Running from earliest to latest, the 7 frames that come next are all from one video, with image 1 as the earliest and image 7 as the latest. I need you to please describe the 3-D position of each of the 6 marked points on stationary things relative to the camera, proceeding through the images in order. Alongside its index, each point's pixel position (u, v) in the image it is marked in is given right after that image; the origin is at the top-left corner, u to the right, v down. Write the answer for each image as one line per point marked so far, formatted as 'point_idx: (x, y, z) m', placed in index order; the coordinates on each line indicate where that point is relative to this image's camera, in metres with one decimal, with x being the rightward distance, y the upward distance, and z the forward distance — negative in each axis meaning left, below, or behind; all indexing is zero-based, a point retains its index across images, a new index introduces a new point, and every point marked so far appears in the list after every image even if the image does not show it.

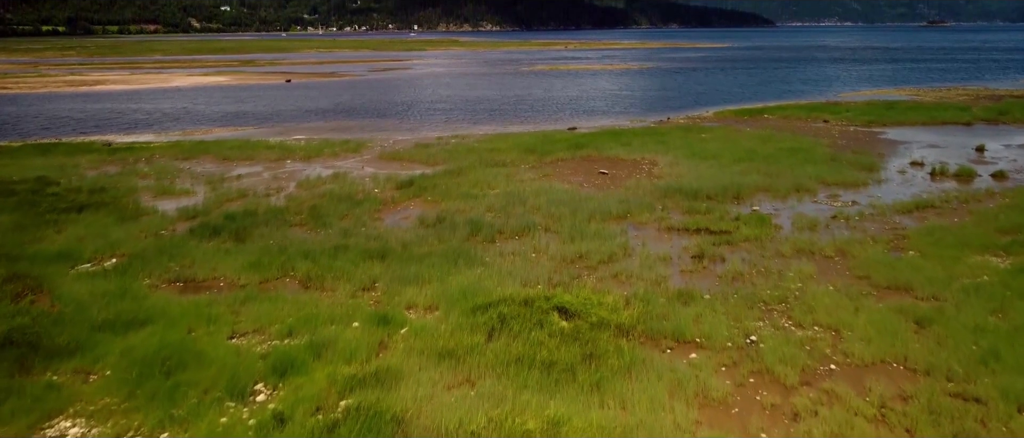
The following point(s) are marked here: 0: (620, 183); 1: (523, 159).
0: (+2.6, +0.8, +16.8) m
1: (+0.3, +1.7, +19.9) m
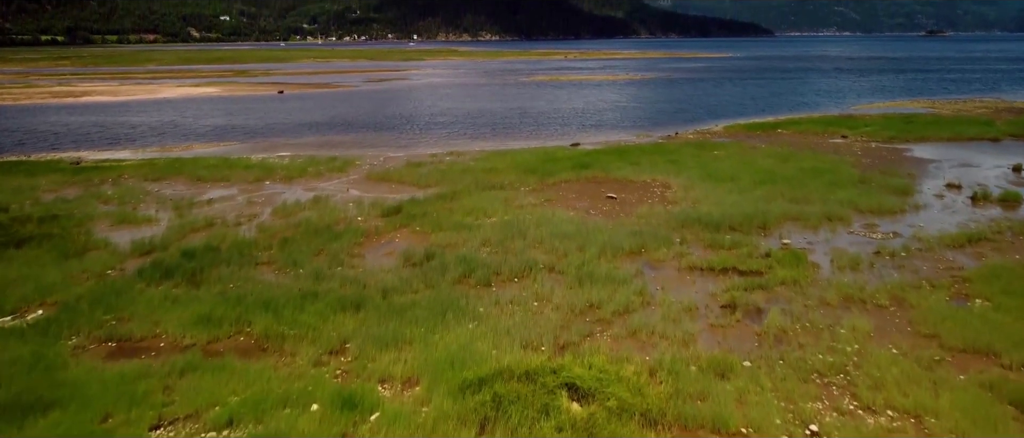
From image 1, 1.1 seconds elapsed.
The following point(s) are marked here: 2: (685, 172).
0: (+2.6, +0.2, +15.1) m
1: (+0.3, +1.0, +18.2) m
2: (+4.6, +1.3, +18.6) m
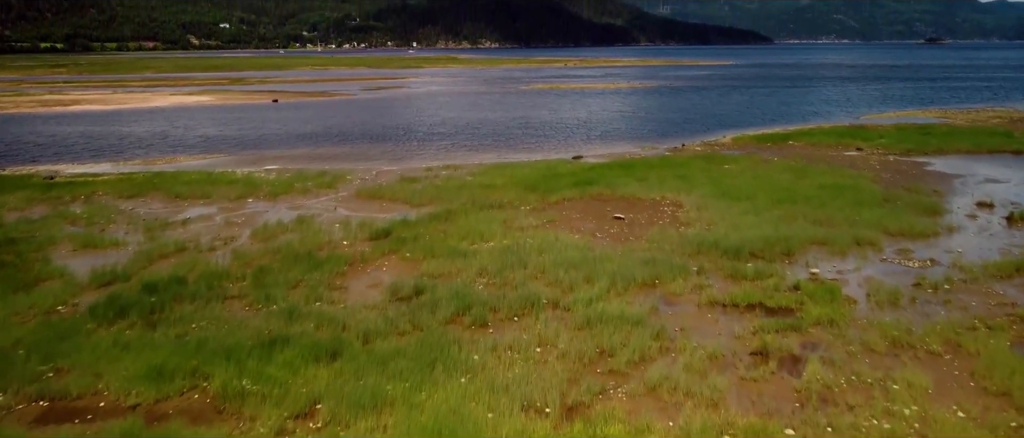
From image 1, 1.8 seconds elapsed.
0: (+2.6, -0.3, +13.9) m
1: (+0.3, +0.5, +17.0) m
2: (+4.6, +0.7, +17.4) m
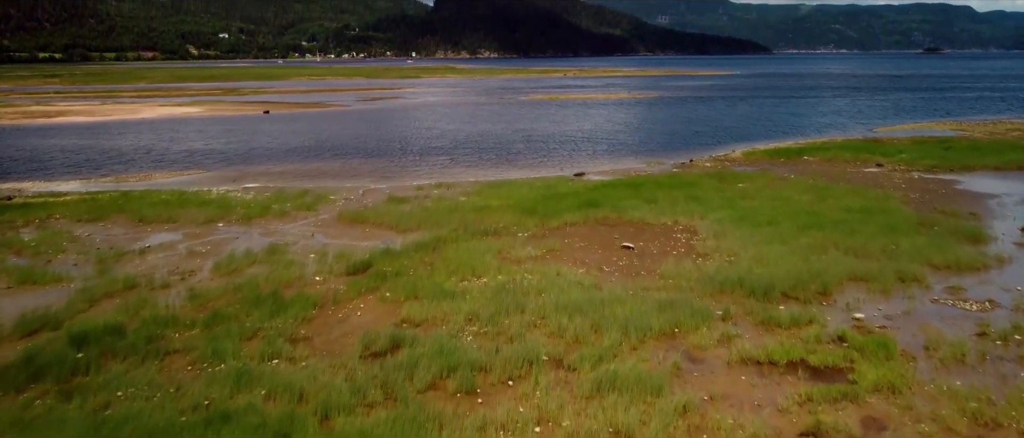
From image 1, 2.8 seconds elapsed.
0: (+2.5, -0.8, +12.3) m
1: (+0.2, -0.1, +15.4) m
2: (+4.5, +0.1, +15.8) m
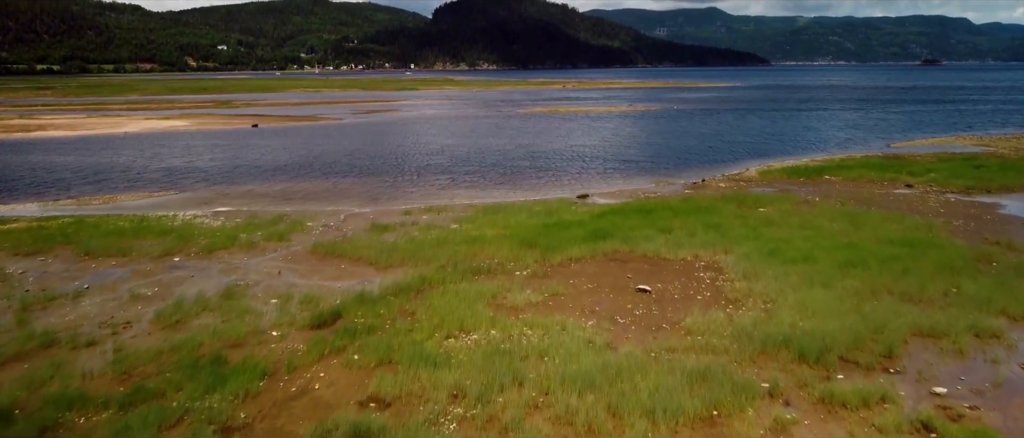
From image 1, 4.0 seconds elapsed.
0: (+2.4, -1.5, +10.4) m
1: (+0.1, -0.7, +13.5) m
2: (+4.5, -0.5, +13.9) m
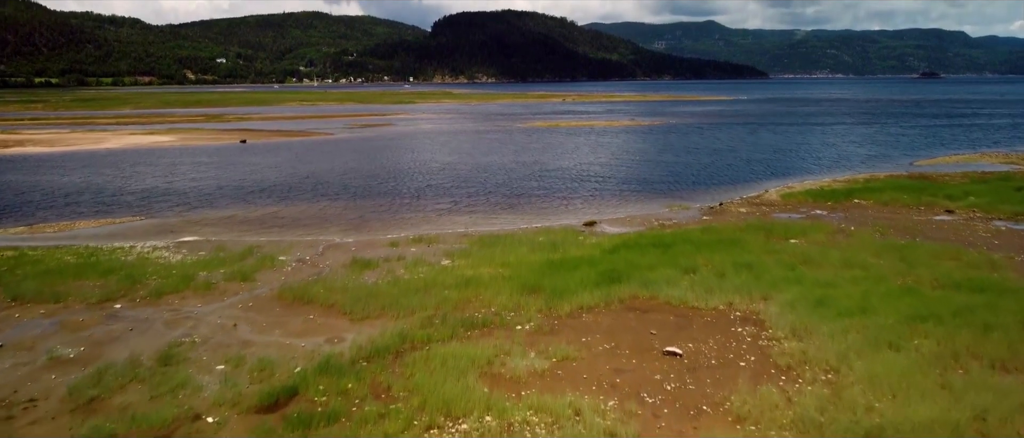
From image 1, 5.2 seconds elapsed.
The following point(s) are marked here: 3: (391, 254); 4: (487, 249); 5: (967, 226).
0: (+2.4, -2.1, +8.3) m
1: (+0.1, -1.4, +11.4) m
2: (+4.5, -1.2, +11.8) m
3: (-2.7, -0.8, +15.6) m
4: (-0.6, -0.6, +15.5) m
5: (+11.6, -0.2, +17.7) m
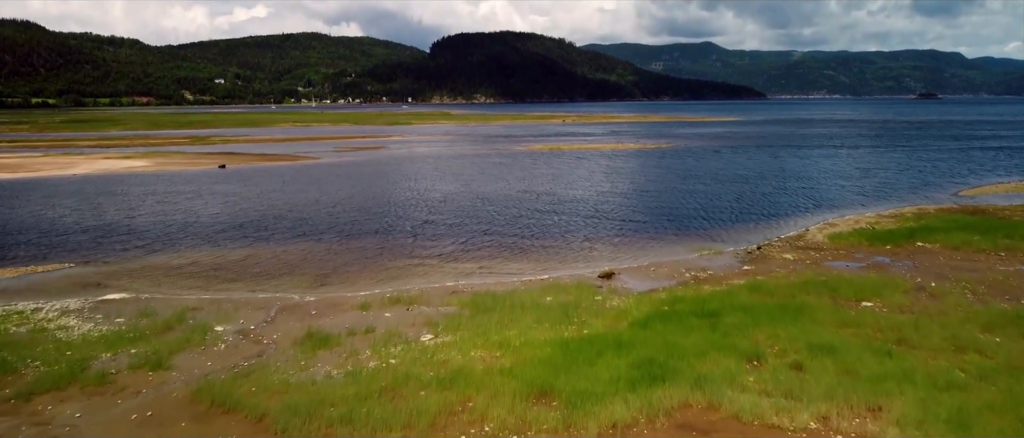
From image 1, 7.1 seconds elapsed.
0: (+2.5, -2.9, +4.8) m
1: (+0.1, -2.3, +8.0) m
2: (+4.5, -2.1, +8.4) m
3: (-2.7, -1.8, +12.2) m
4: (-0.5, -1.7, +12.1) m
5: (+11.6, -1.3, +14.3) m
